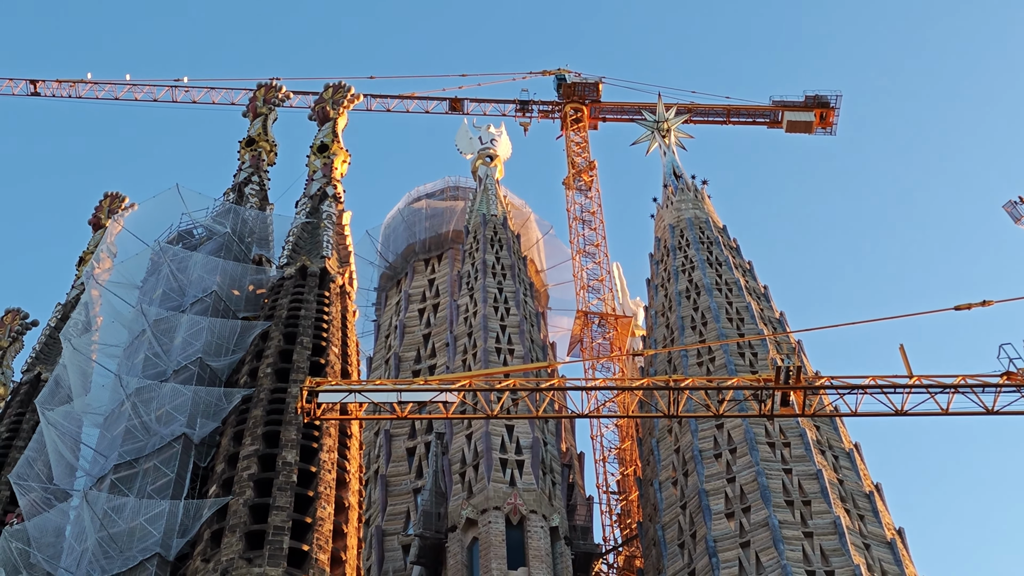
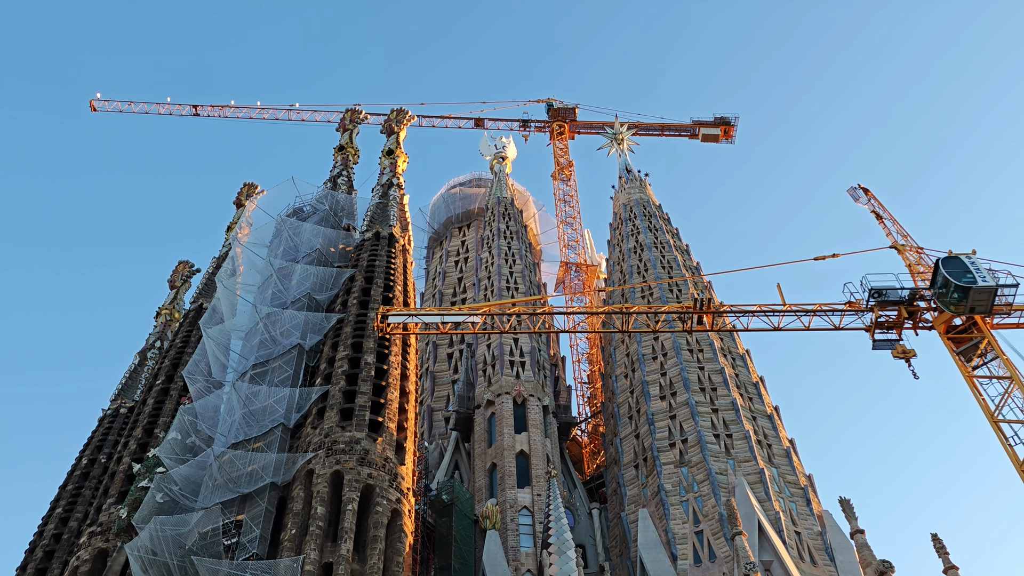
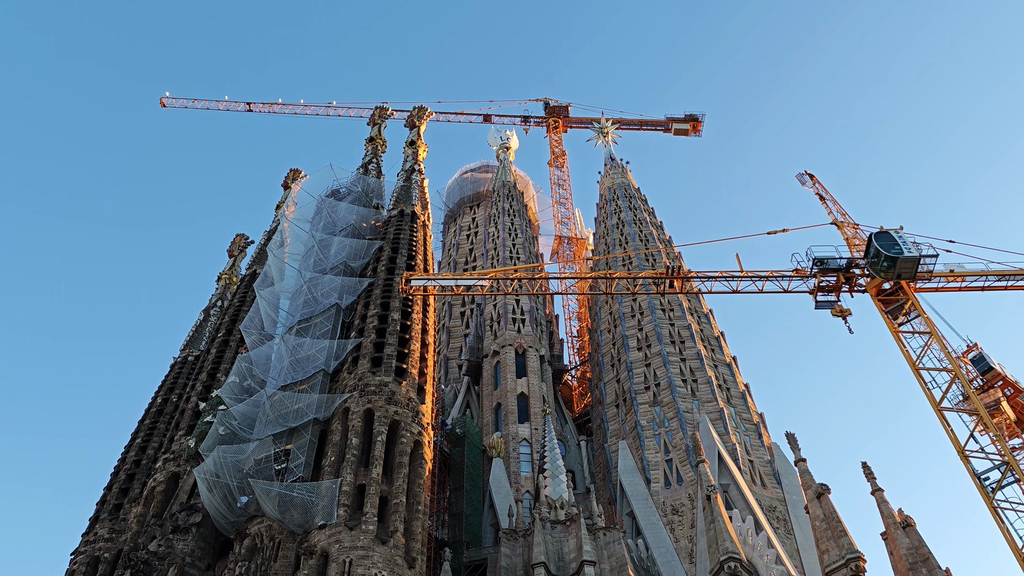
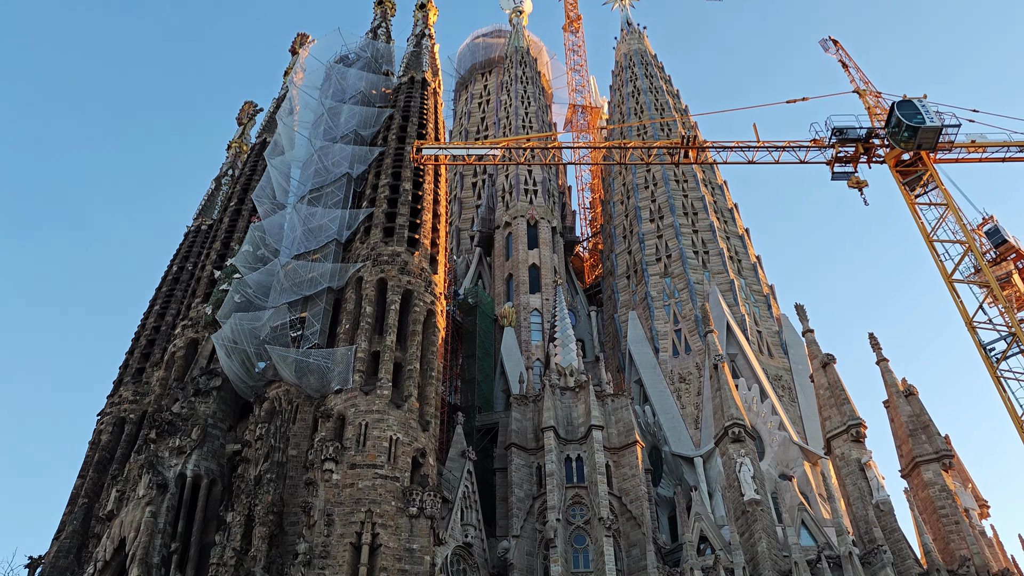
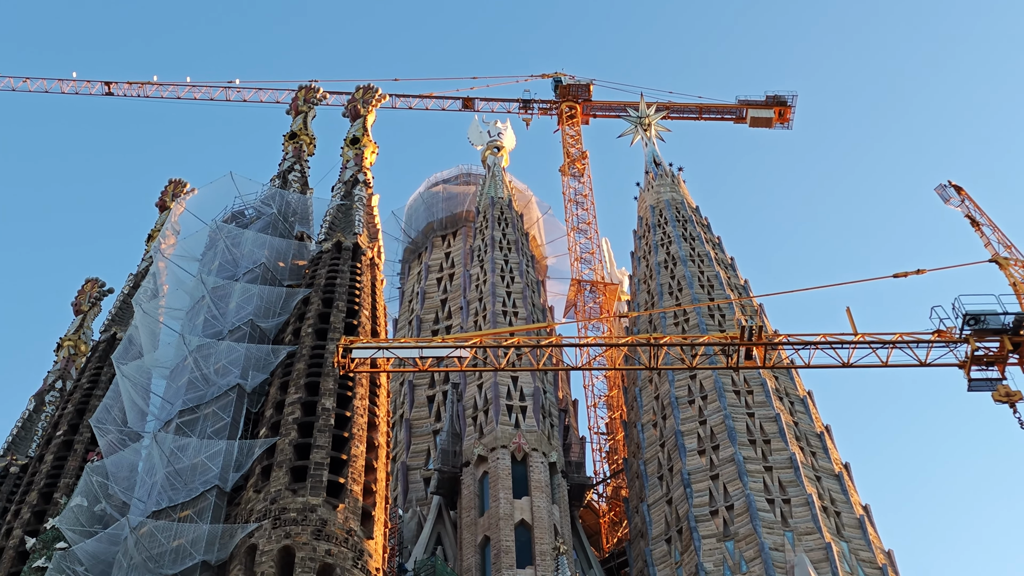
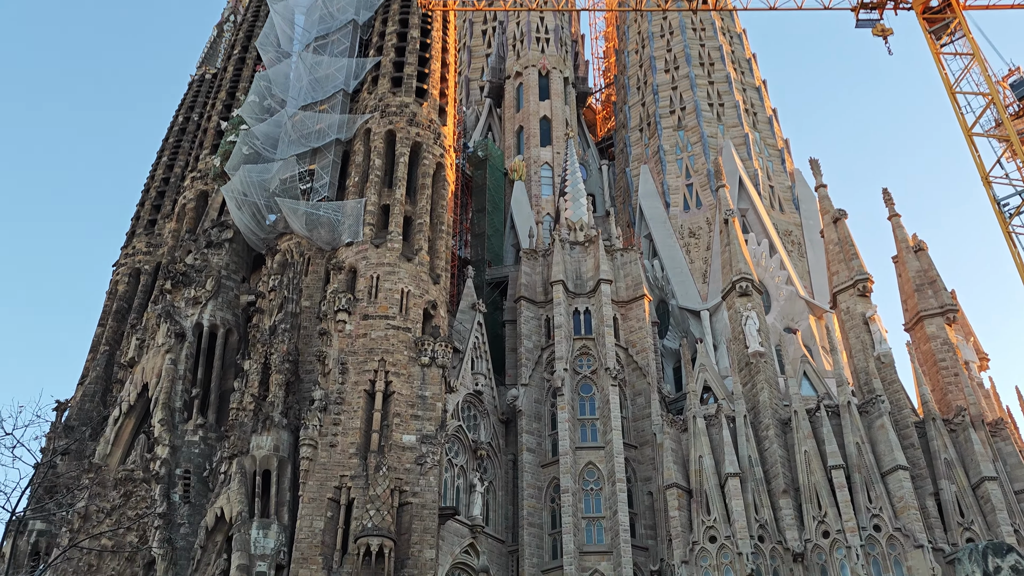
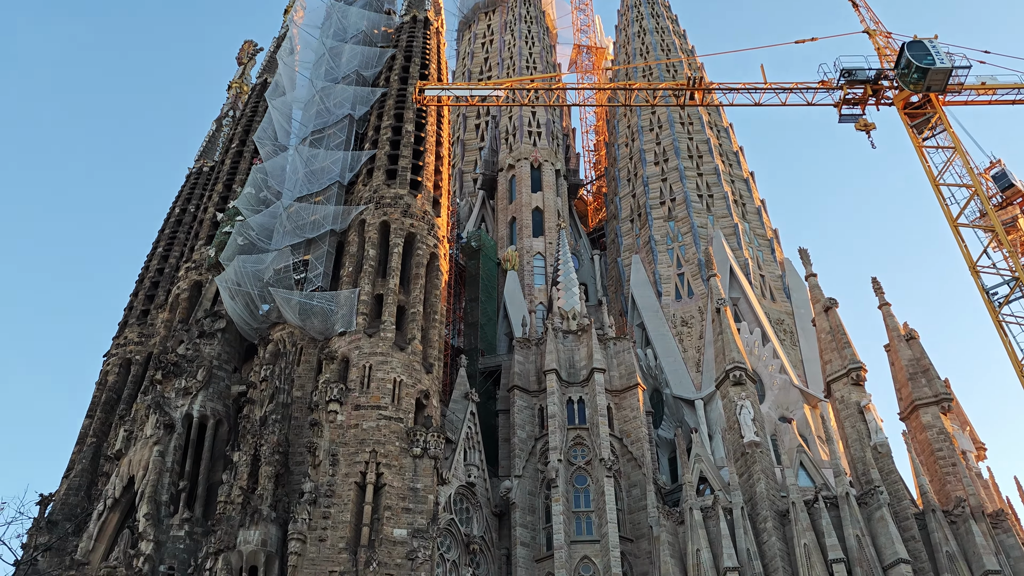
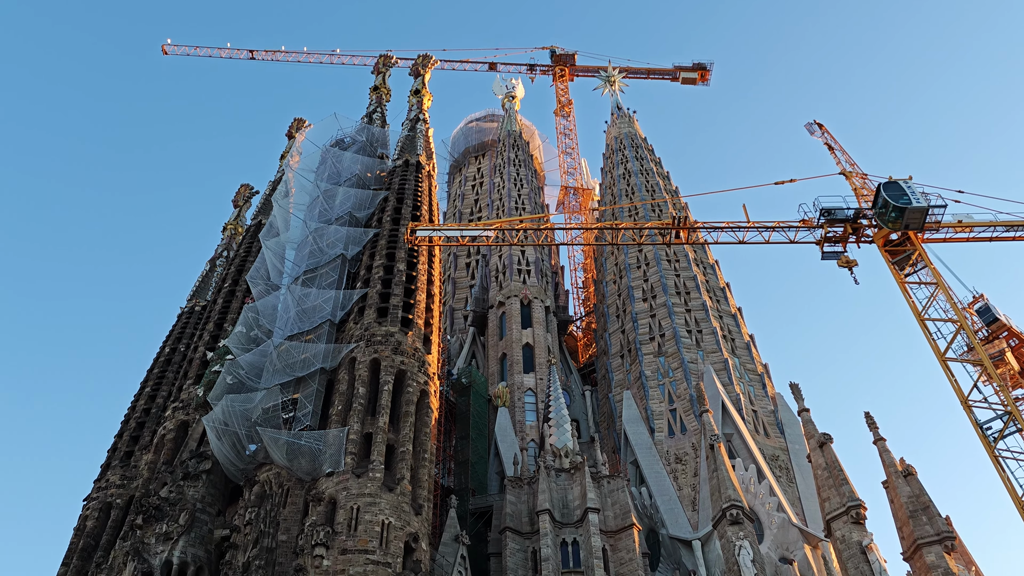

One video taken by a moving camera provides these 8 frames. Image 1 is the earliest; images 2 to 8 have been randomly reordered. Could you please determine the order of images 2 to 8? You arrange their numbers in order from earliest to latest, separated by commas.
5, 2, 3, 8, 4, 7, 6
